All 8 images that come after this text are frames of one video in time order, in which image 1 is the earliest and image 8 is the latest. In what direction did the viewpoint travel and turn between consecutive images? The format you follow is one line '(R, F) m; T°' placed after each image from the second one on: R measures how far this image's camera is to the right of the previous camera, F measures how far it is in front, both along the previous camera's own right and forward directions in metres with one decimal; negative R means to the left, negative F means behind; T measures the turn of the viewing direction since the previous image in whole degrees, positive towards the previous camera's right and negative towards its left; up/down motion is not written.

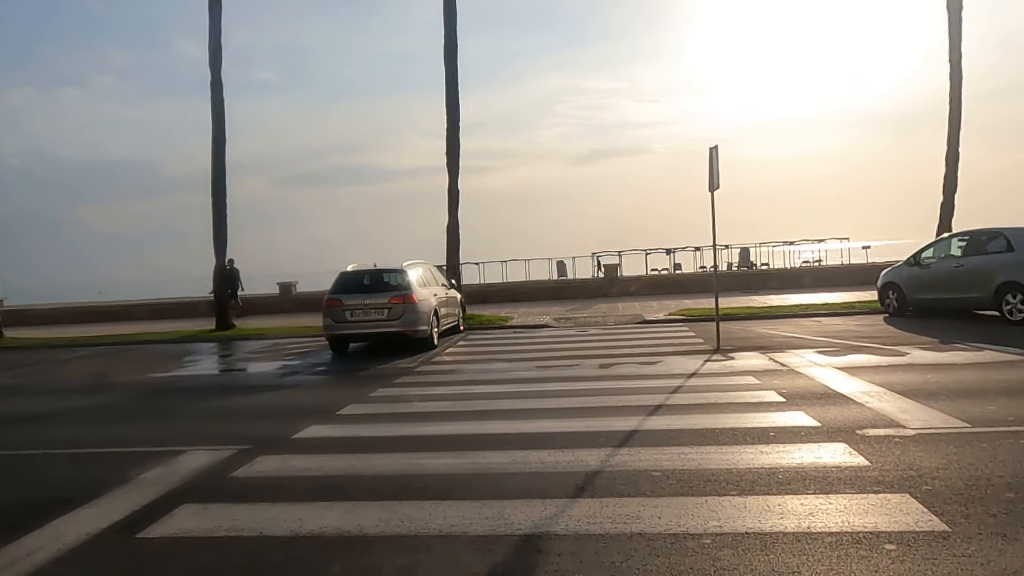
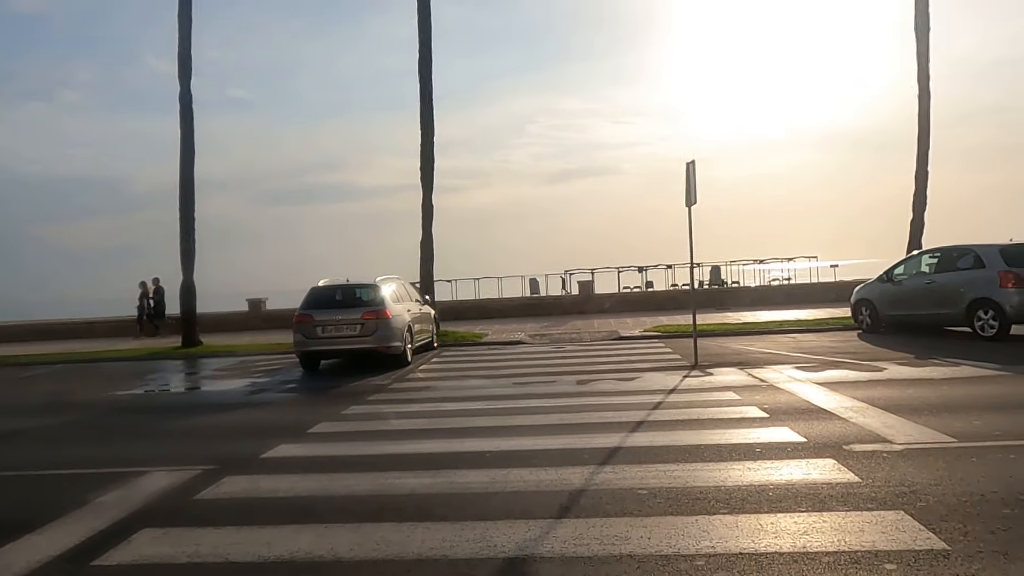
(-0.1, +0.2) m; +2°
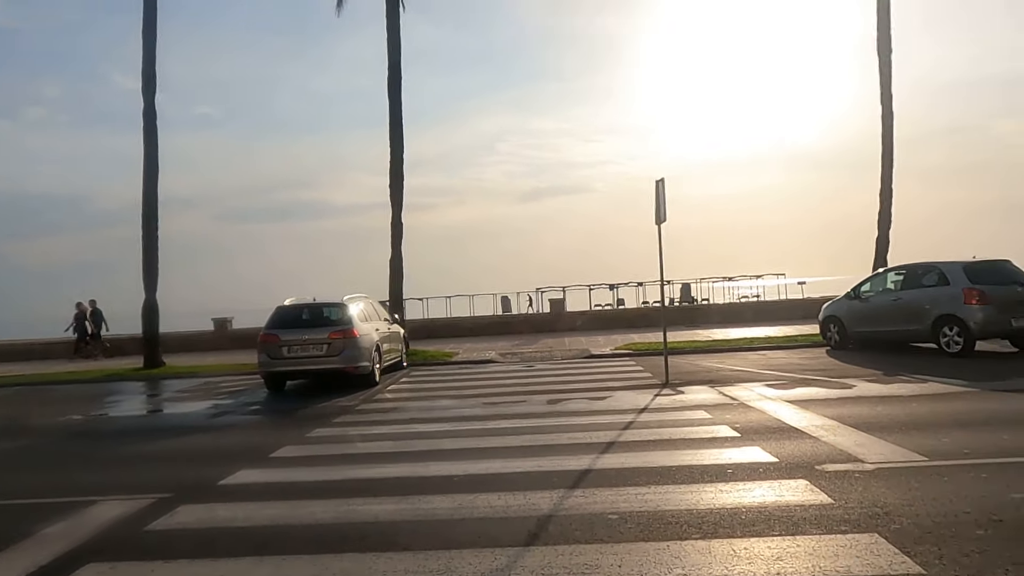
(0.0, +0.2) m; +2°
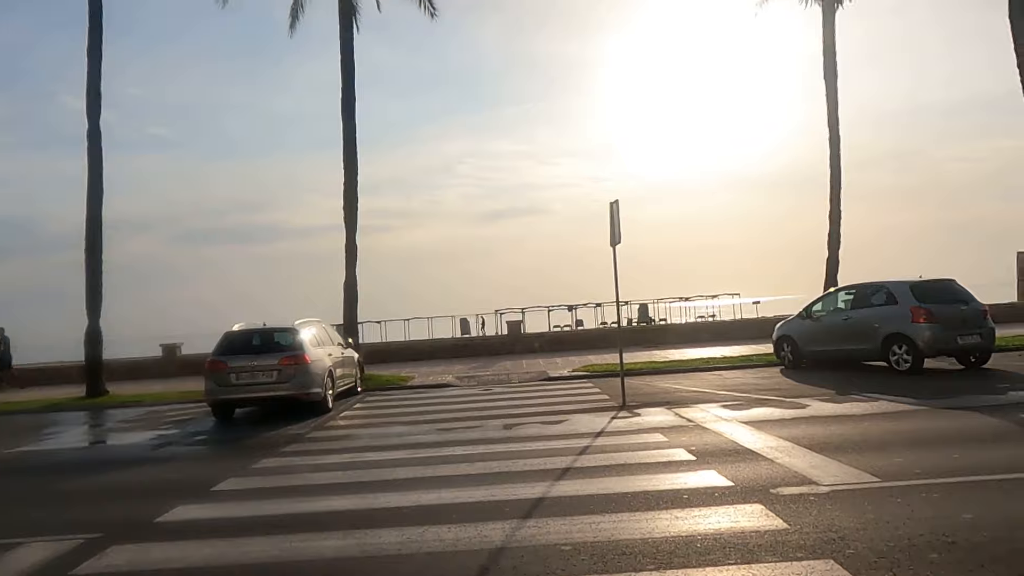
(+0.1, +0.2) m; +3°
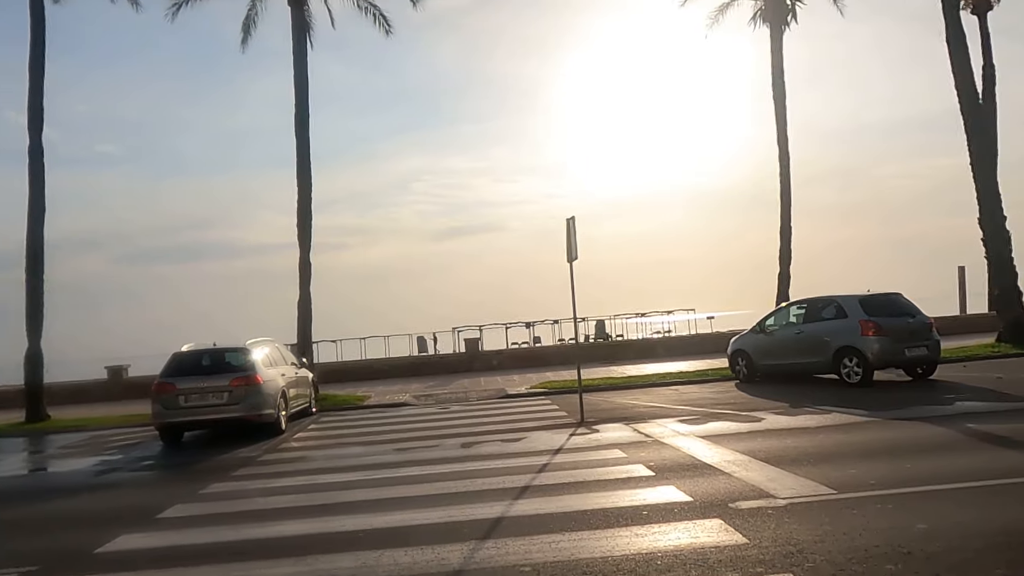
(0.0, +0.1) m; +3°
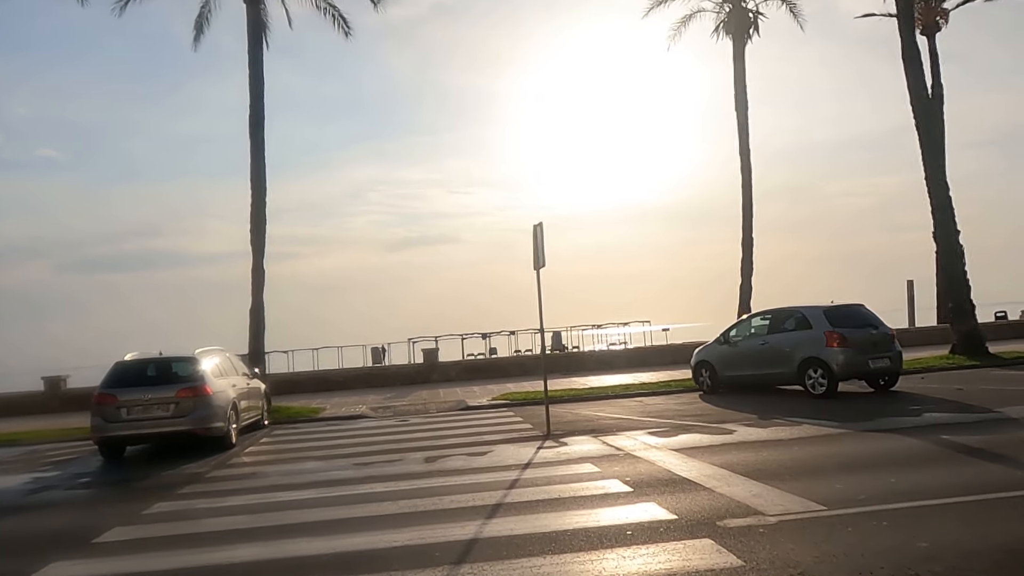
(-0.2, +0.4) m; +3°
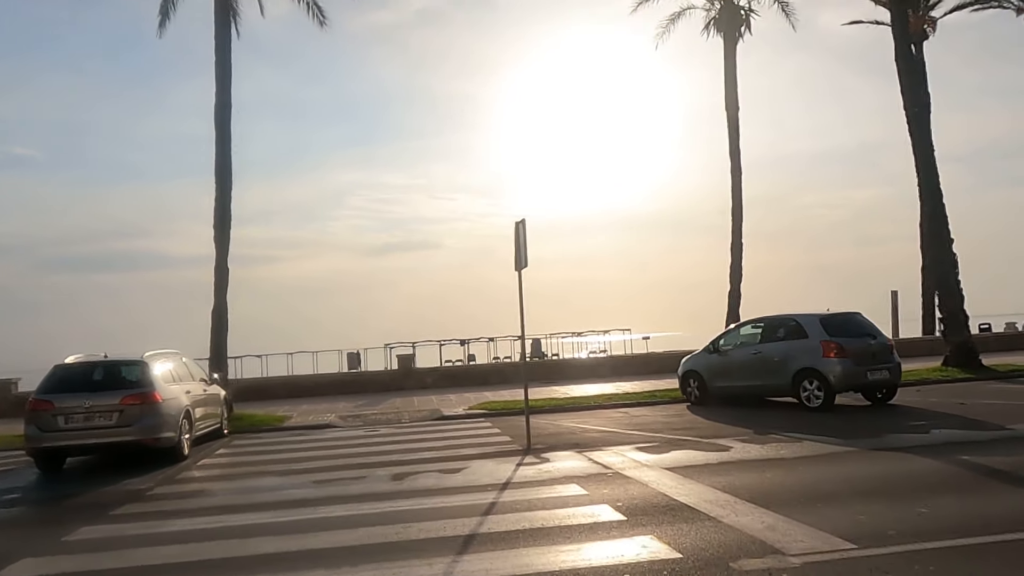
(0.0, +1.0) m; +2°
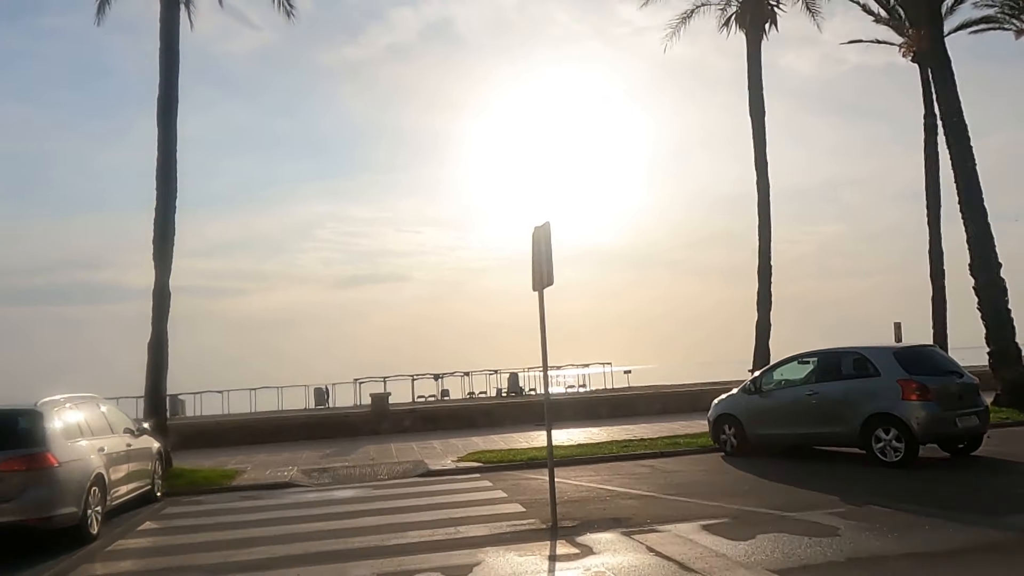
(-0.6, +2.9) m; +2°
